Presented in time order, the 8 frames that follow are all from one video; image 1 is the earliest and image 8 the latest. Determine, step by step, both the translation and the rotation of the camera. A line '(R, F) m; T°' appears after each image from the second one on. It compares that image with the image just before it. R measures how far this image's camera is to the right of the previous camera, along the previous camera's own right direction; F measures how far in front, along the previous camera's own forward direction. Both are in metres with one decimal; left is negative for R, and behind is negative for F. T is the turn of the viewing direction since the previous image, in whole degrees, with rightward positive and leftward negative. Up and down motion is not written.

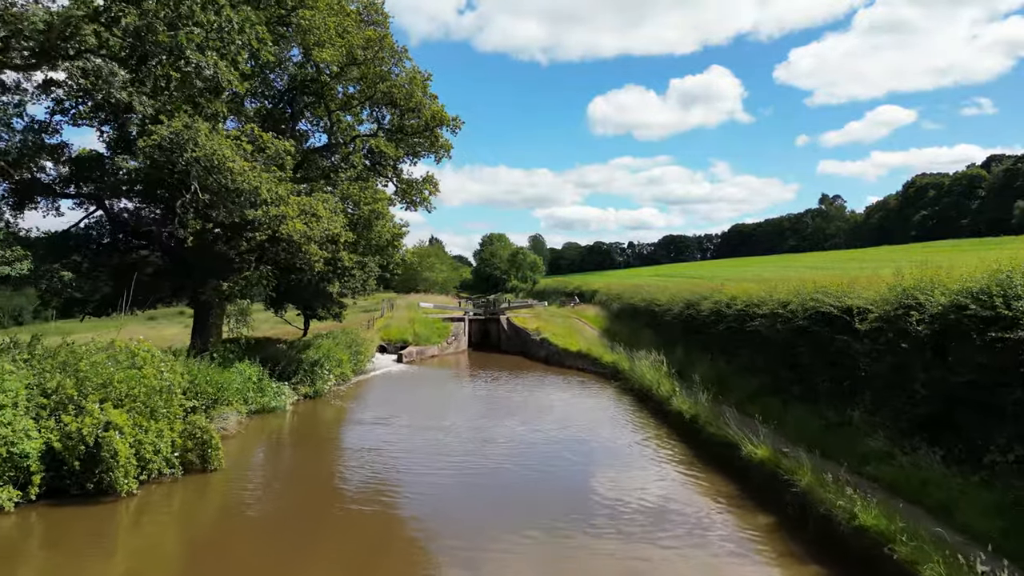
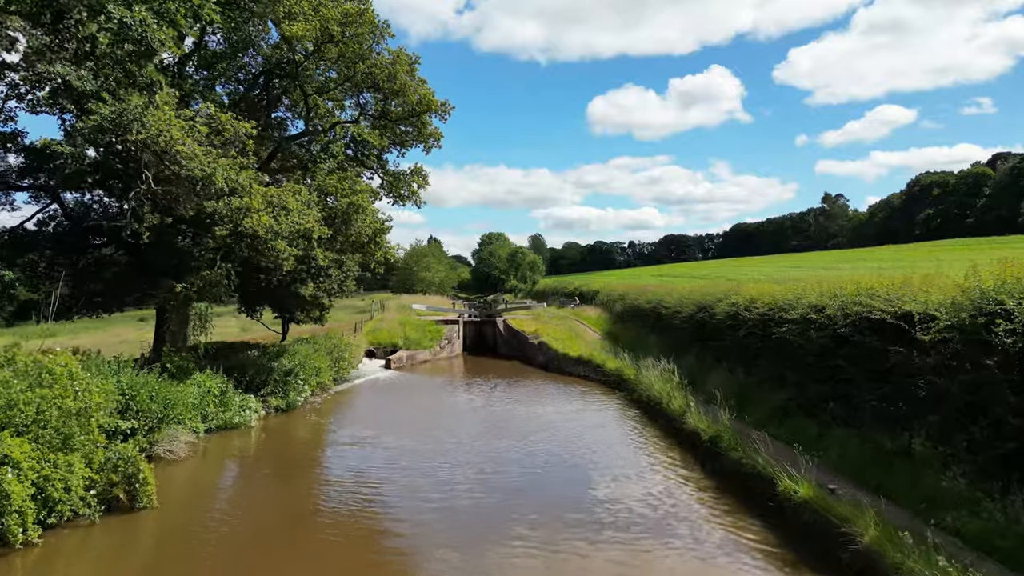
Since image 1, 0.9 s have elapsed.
(+0.2, +1.9) m; 0°
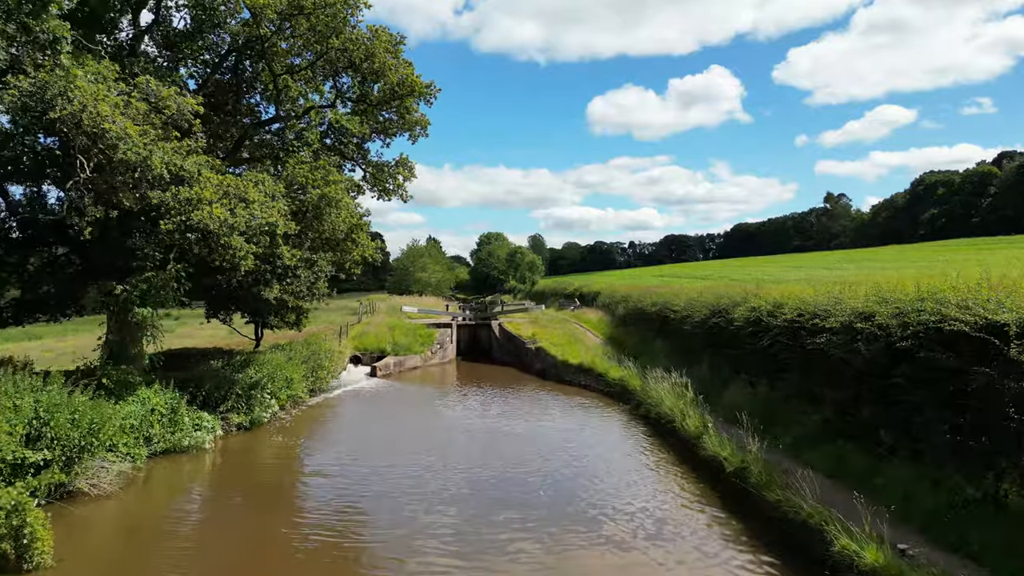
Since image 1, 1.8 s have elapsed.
(+0.3, +1.9) m; 0°
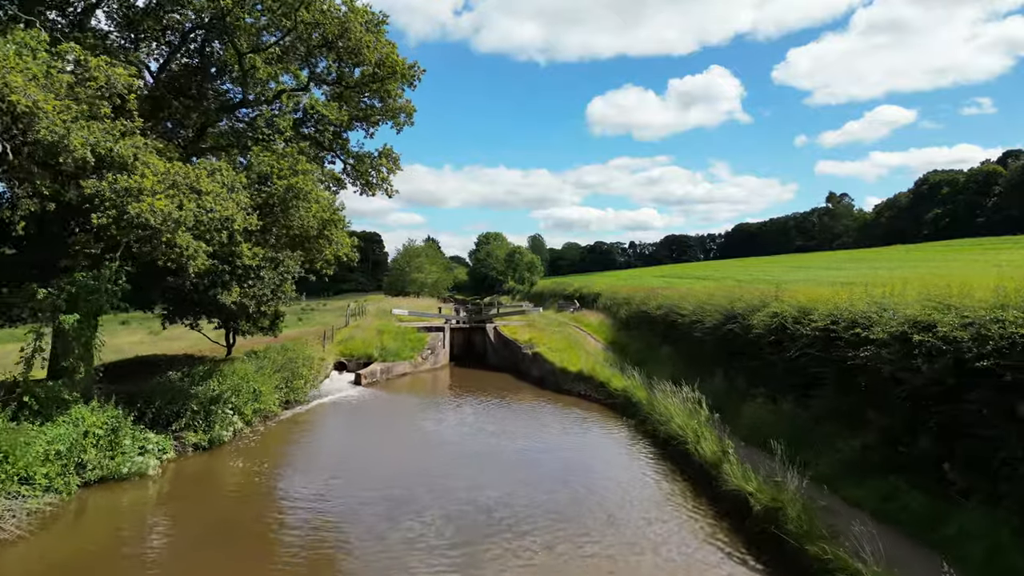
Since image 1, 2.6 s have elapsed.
(+0.3, +1.7) m; 0°
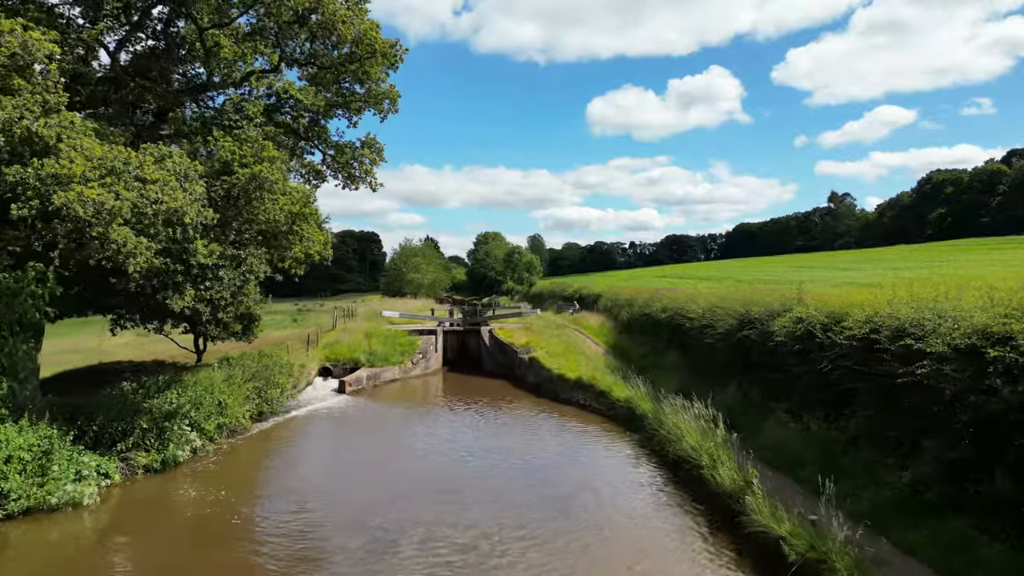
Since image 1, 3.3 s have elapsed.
(+0.3, +1.5) m; 0°
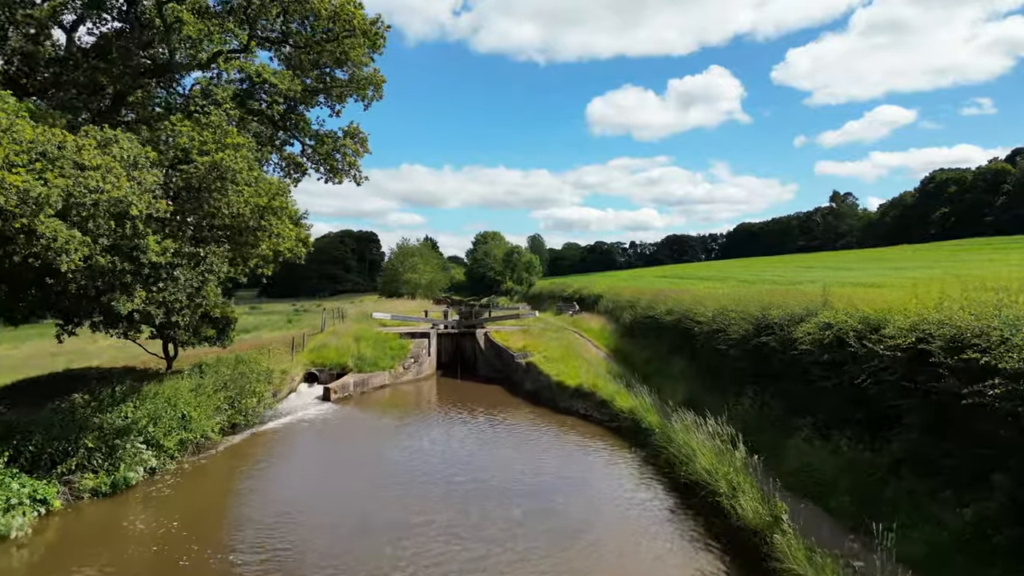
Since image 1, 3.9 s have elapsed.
(+0.2, +1.3) m; 0°
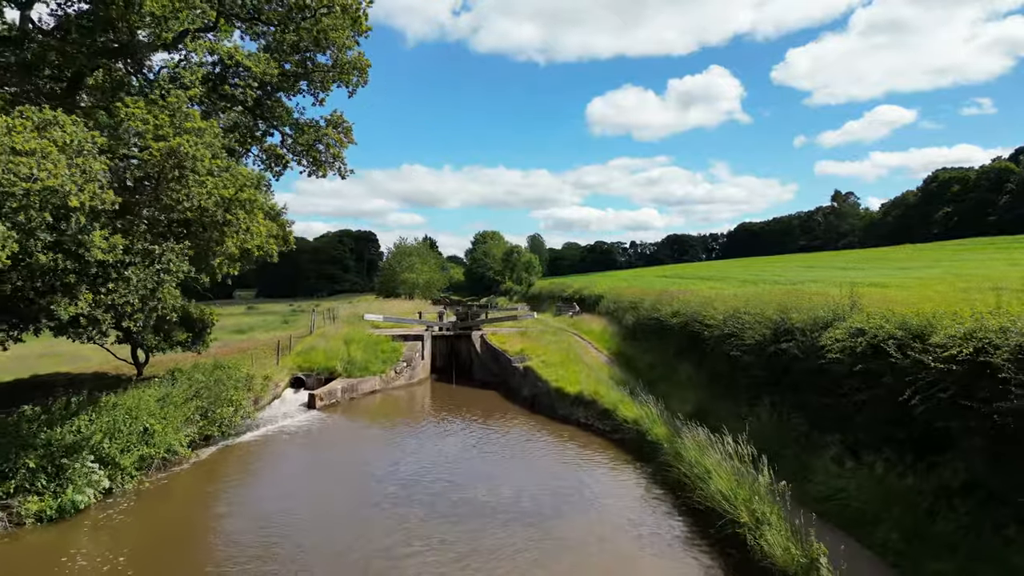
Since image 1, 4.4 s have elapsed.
(+0.1, +1.2) m; 0°
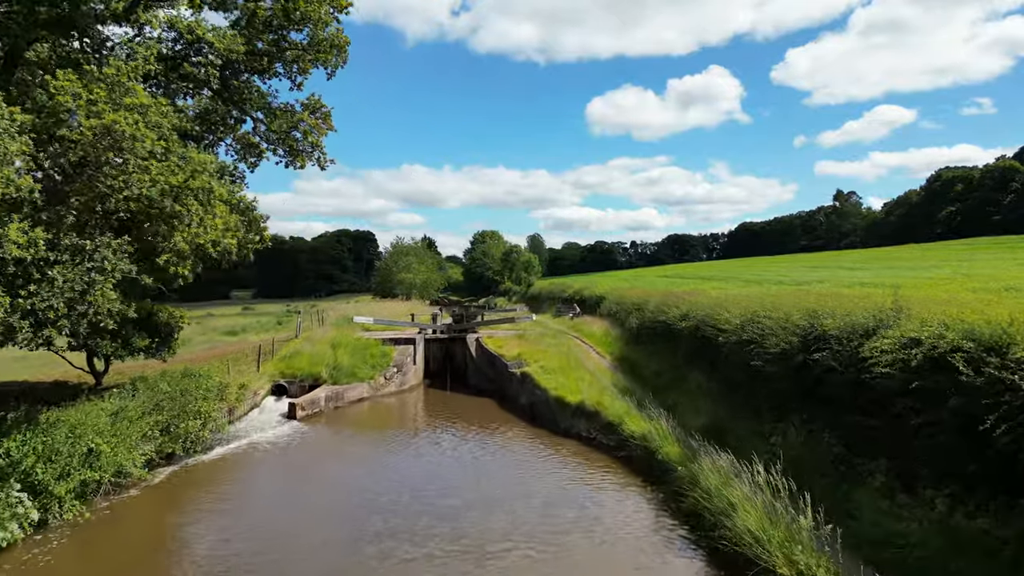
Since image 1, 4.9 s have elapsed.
(+0.2, +1.4) m; 0°
